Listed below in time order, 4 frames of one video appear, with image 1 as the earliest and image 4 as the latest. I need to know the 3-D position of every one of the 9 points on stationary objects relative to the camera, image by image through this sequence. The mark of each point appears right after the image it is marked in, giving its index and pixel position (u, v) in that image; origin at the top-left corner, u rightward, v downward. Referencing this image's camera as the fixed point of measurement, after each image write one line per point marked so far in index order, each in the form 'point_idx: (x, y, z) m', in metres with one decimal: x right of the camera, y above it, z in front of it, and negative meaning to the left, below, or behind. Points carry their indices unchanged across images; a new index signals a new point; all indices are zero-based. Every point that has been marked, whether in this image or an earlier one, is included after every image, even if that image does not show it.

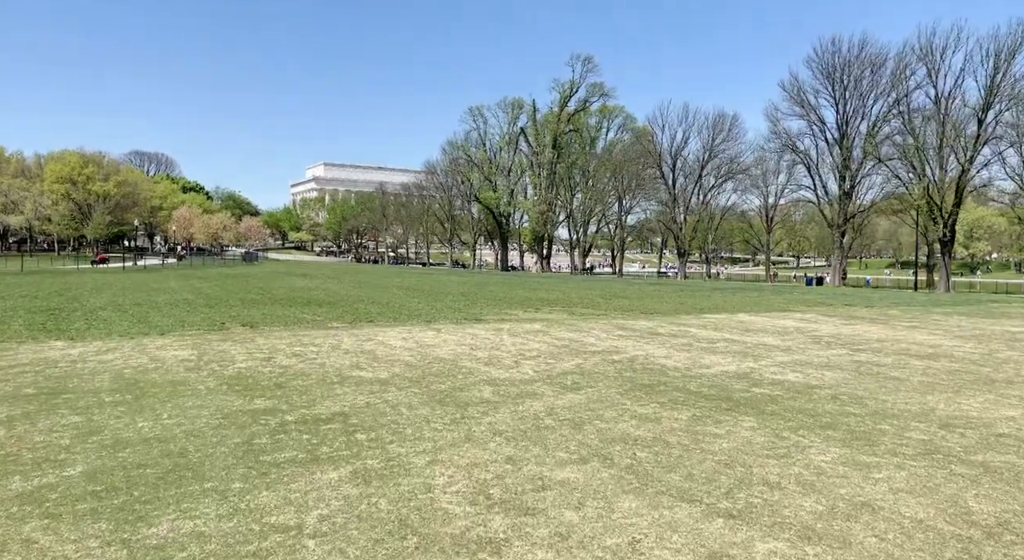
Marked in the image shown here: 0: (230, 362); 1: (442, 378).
0: (-3.7, -1.1, +9.3) m
1: (-0.8, -1.2, +8.4) m
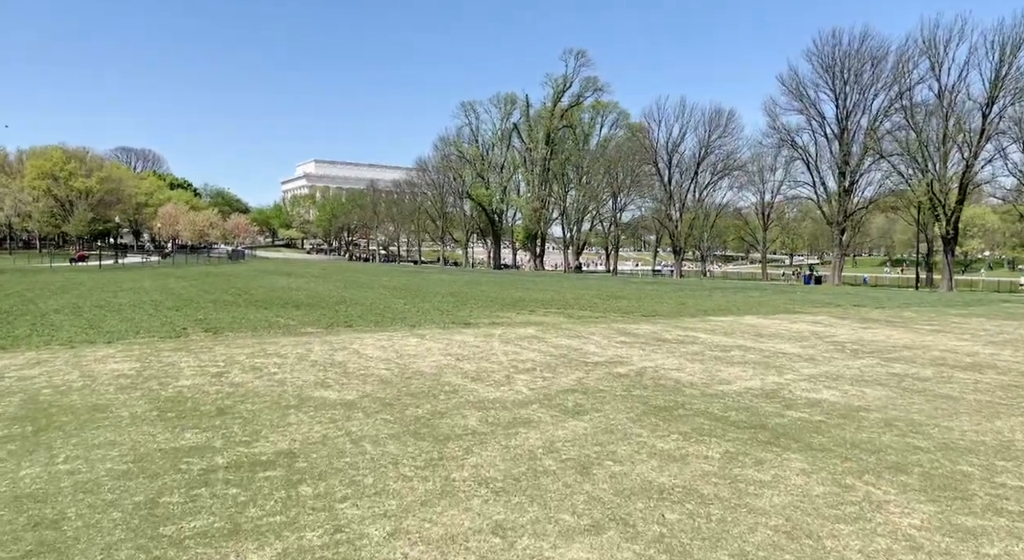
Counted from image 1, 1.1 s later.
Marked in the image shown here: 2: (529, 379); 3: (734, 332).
0: (-3.8, -1.1, +7.9) m
1: (-0.9, -1.2, +7.1) m
2: (+0.2, -1.2, +8.5) m
3: (+4.4, -1.0, +14.0) m
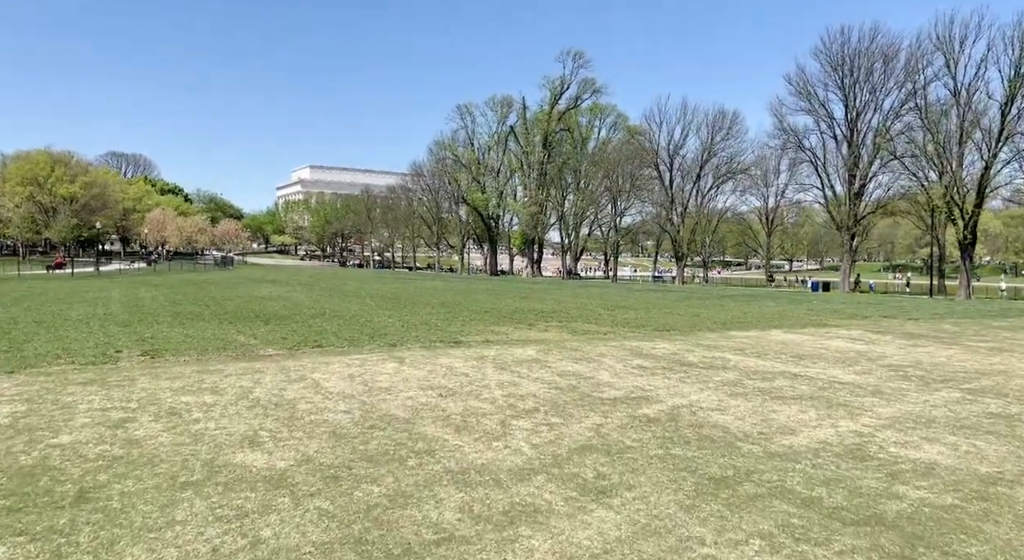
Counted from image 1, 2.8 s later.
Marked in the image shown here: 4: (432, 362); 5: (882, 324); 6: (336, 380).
0: (-3.9, -1.3, +5.9) m
1: (-1.0, -1.4, +5.1) m
2: (+0.2, -1.3, +6.4) m
3: (+4.4, -1.2, +12.0) m
4: (-1.2, -1.2, +10.5) m
5: (+9.8, -1.2, +18.6) m
6: (-2.2, -1.3, +8.8) m
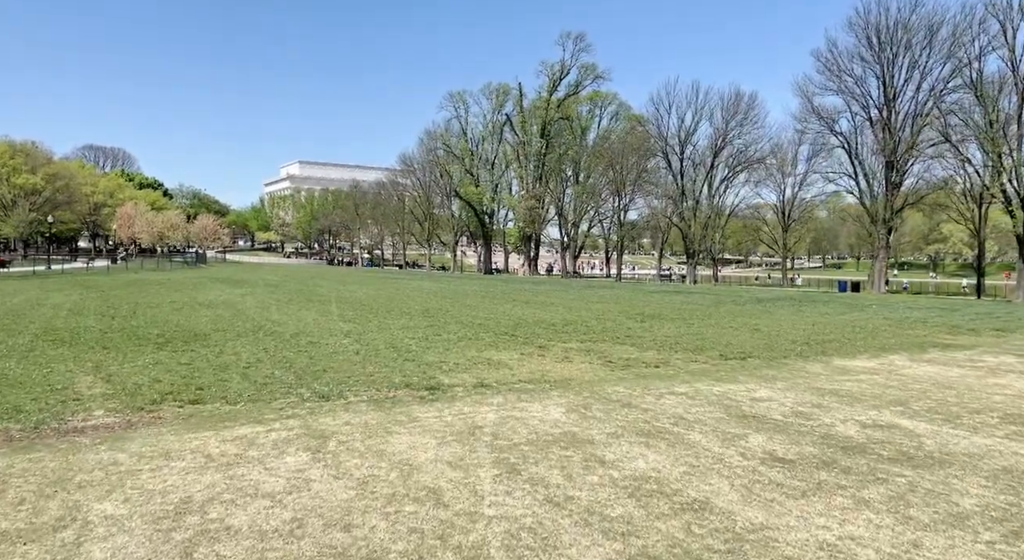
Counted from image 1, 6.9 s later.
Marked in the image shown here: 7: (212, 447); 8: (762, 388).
0: (-3.7, -1.4, +0.9) m
1: (-0.8, -1.5, +0.2) m
2: (+0.3, -1.5, +1.5) m
3: (+4.5, -1.3, +7.1) m
4: (-1.1, -1.3, +5.6) m
5: (+9.8, -1.2, +13.7) m
6: (-2.1, -1.4, +3.8) m
7: (-2.4, -1.3, +5.7) m
8: (+3.0, -1.3, +8.6) m
